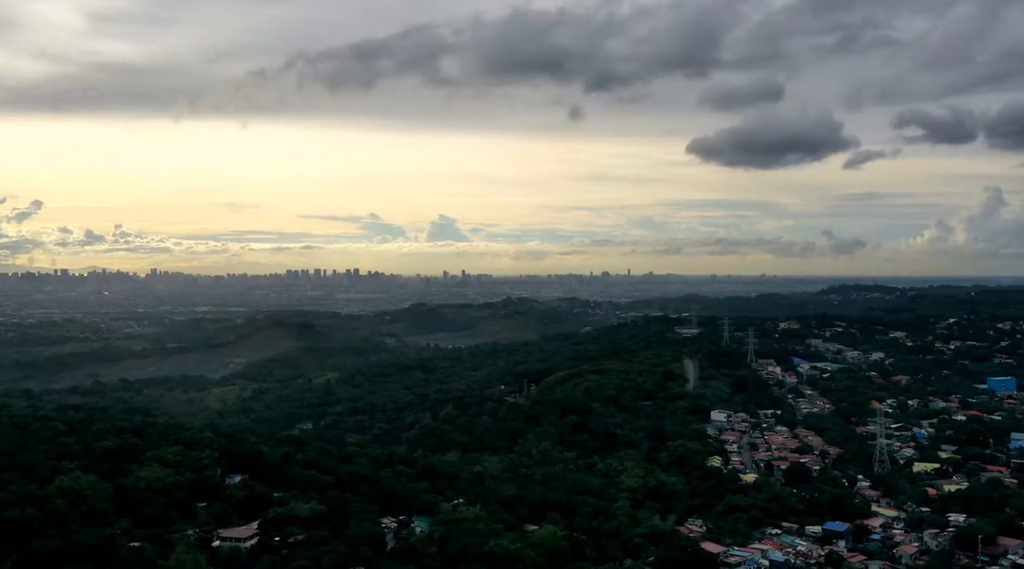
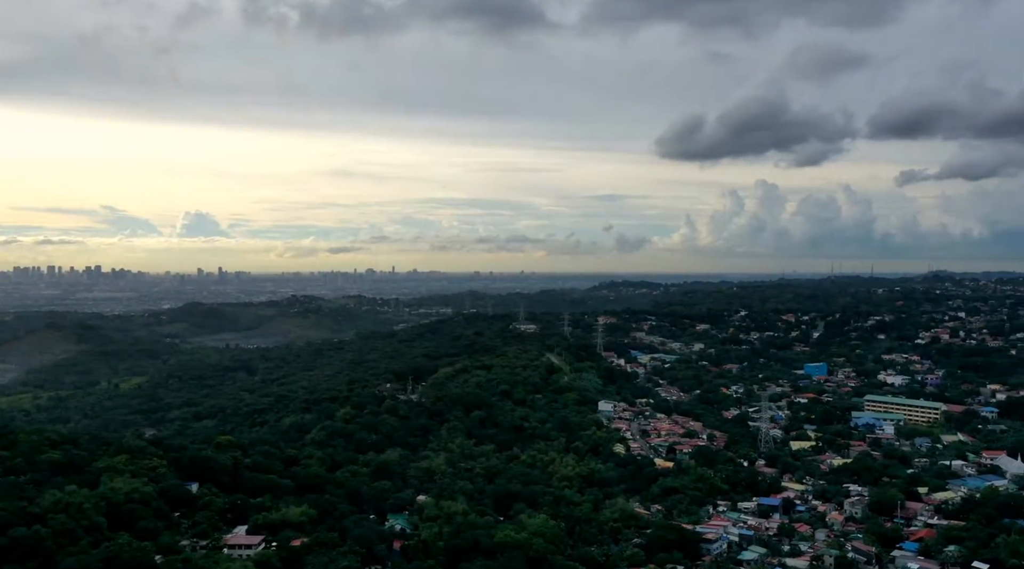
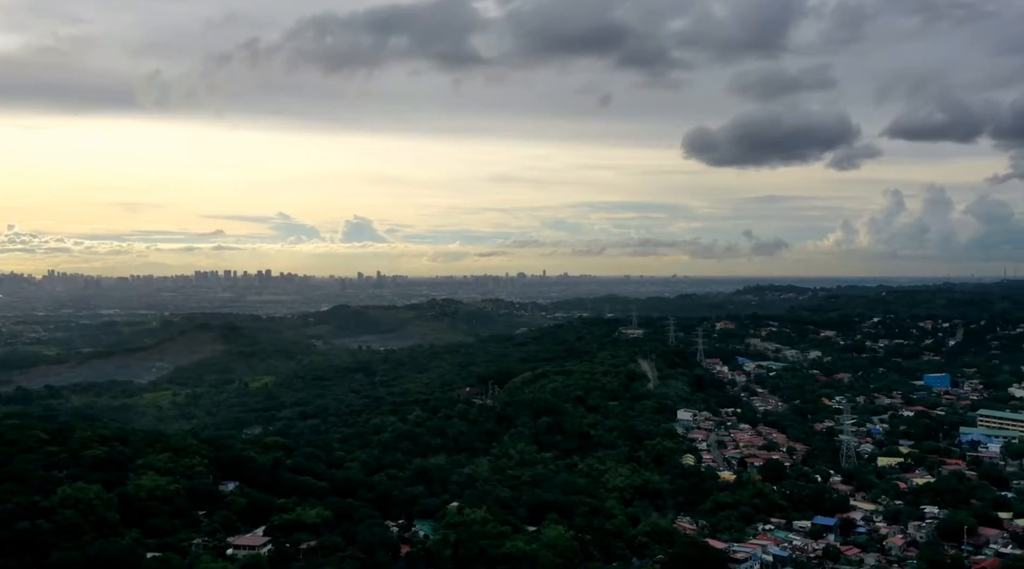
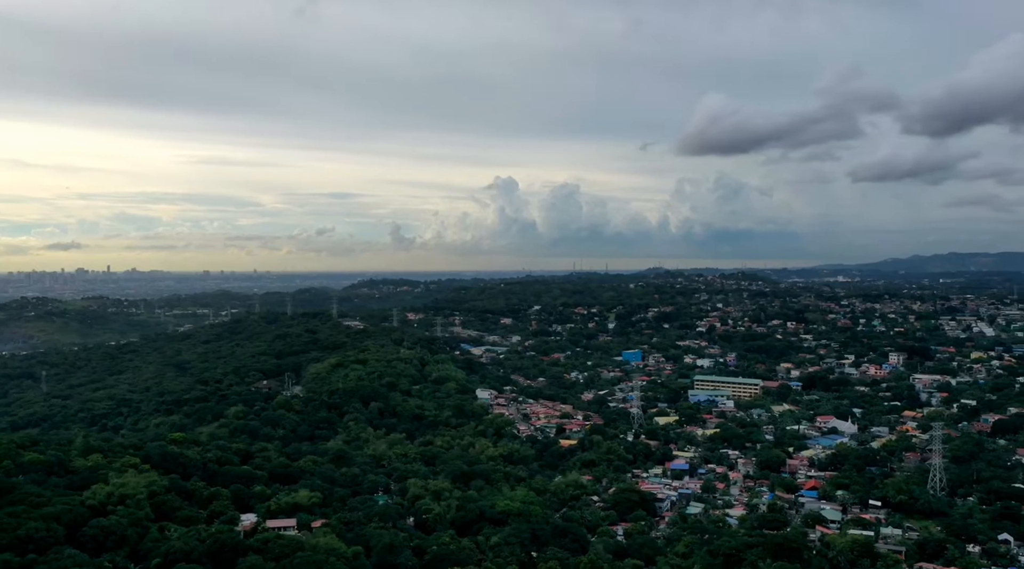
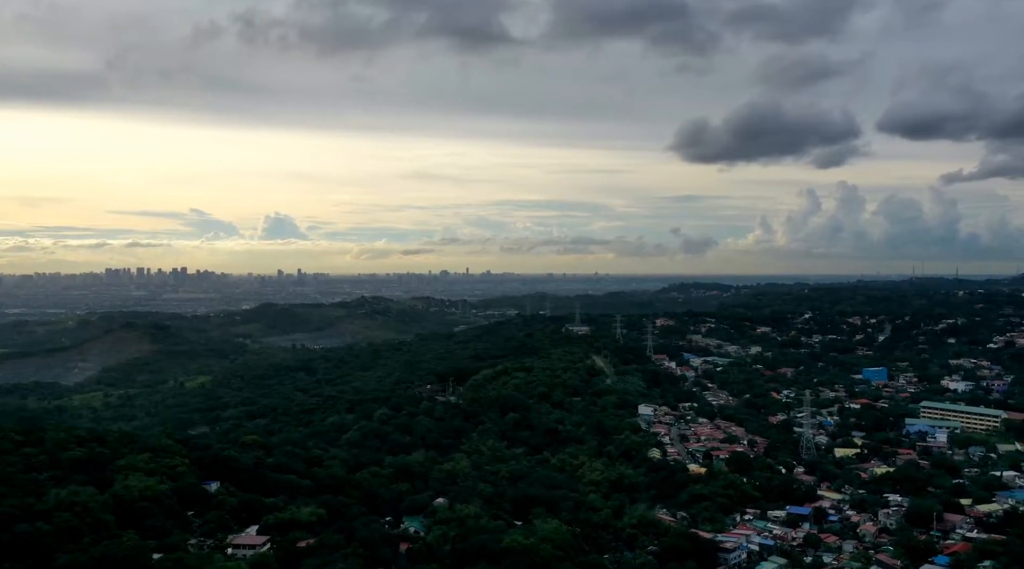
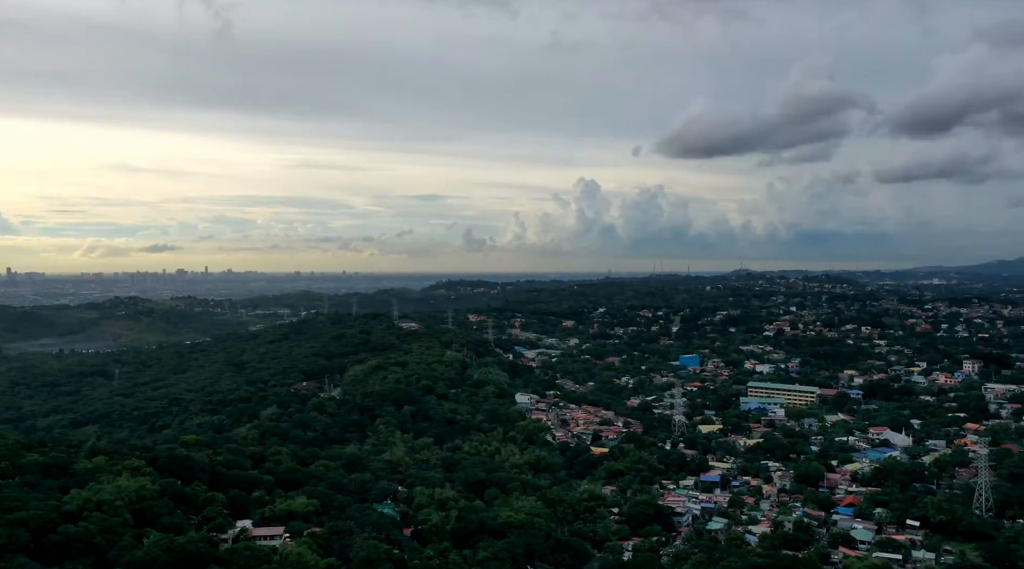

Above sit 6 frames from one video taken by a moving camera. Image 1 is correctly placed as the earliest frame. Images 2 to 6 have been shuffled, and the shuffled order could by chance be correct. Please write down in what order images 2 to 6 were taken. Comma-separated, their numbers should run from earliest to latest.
3, 5, 2, 6, 4
